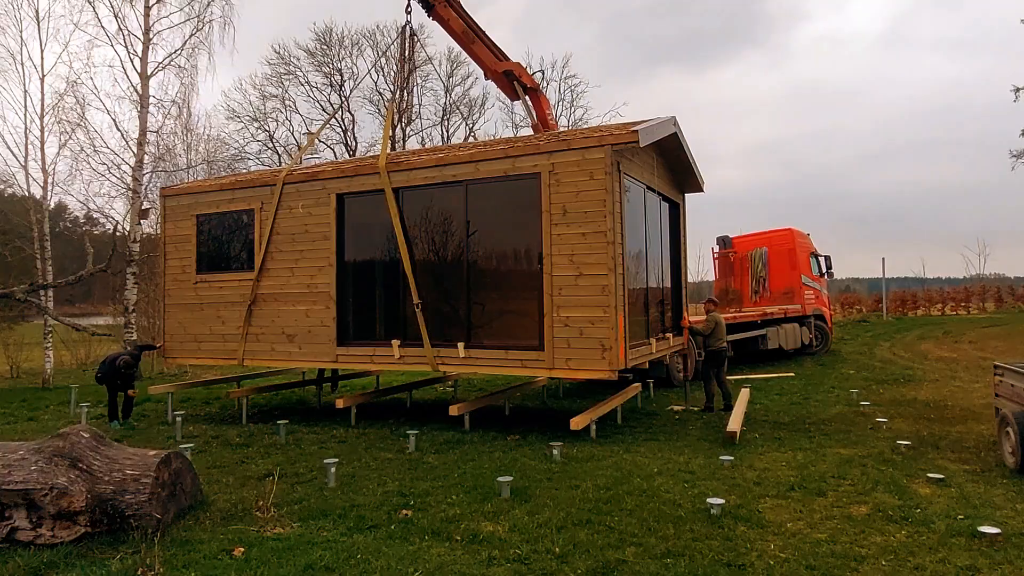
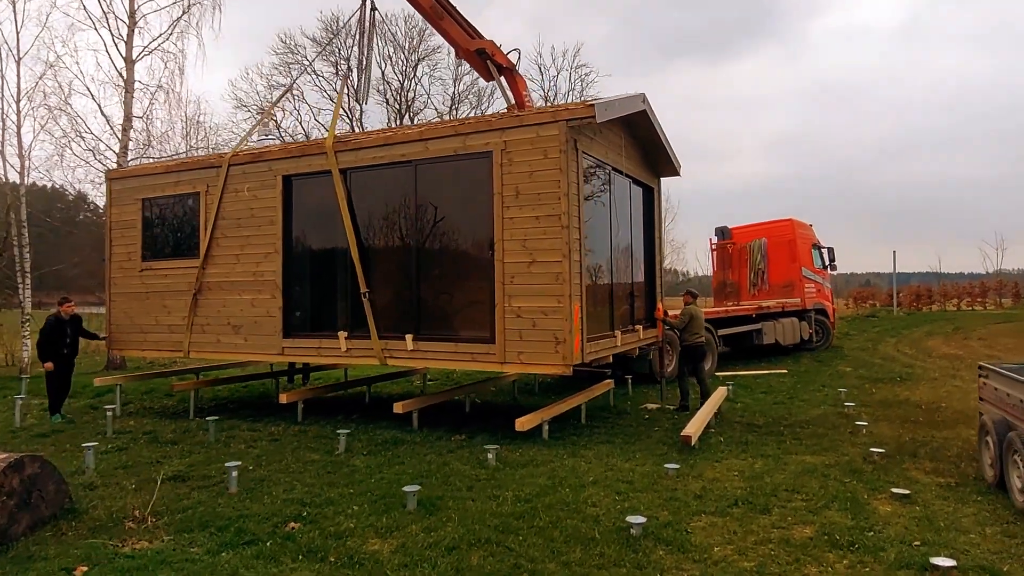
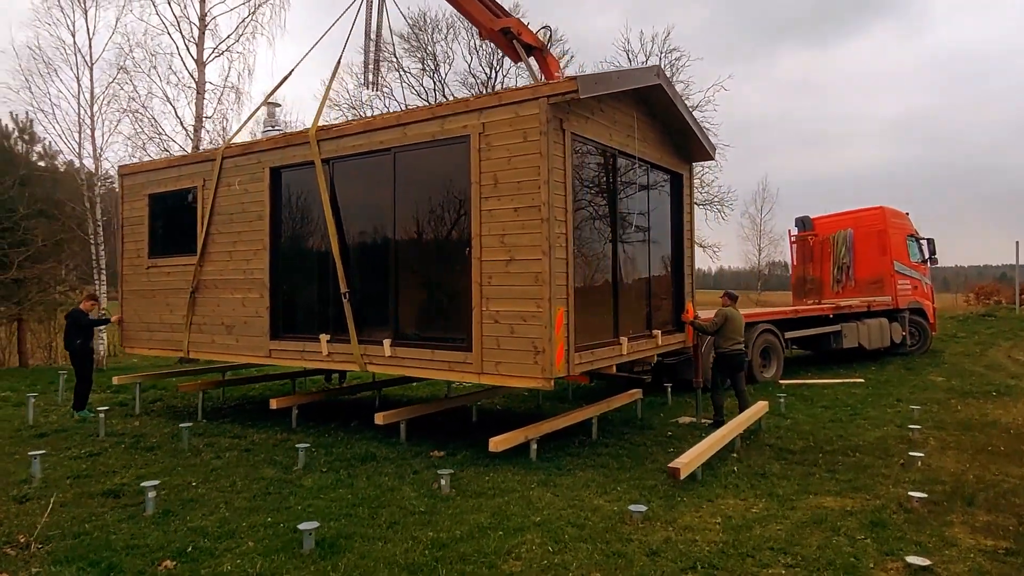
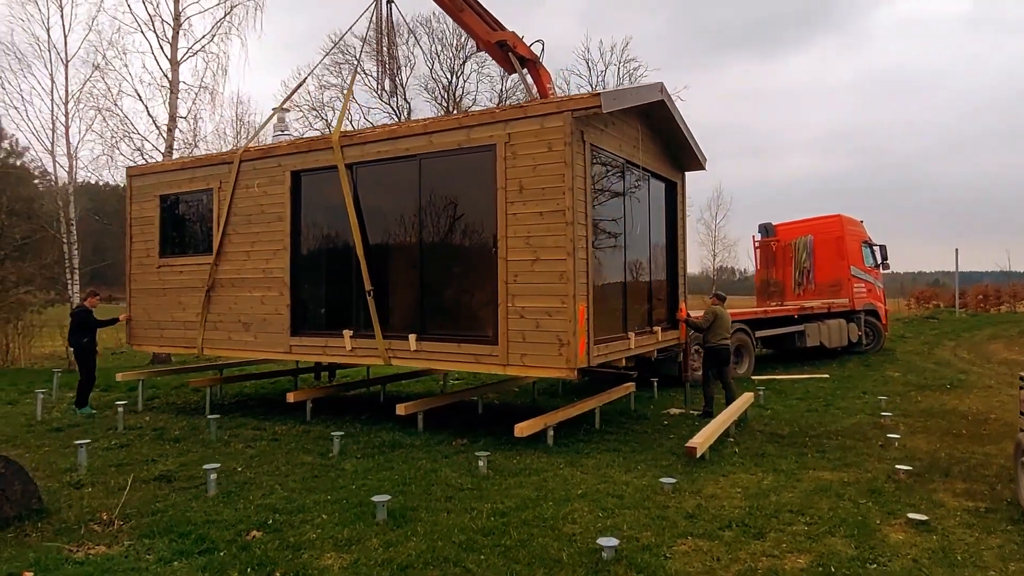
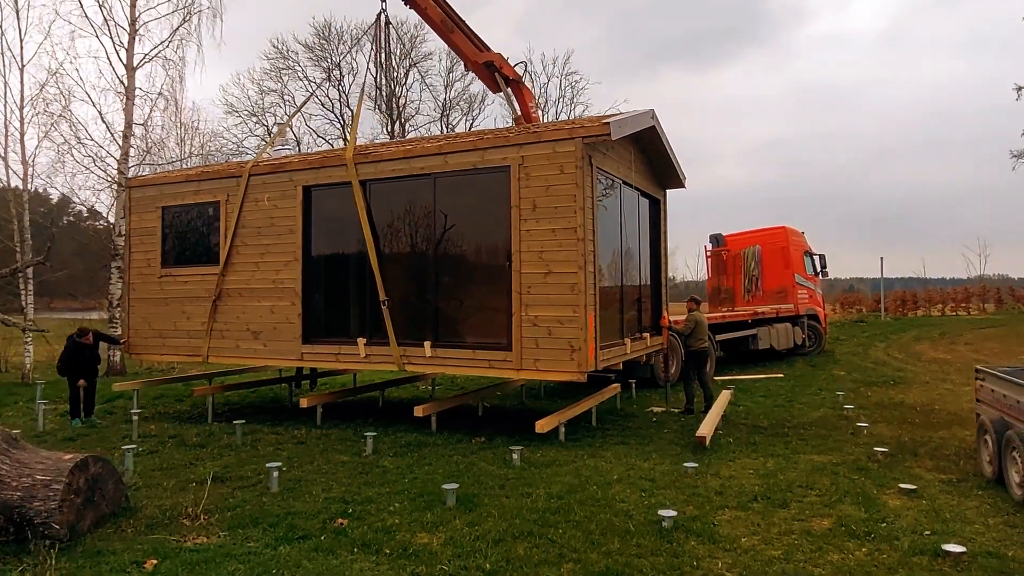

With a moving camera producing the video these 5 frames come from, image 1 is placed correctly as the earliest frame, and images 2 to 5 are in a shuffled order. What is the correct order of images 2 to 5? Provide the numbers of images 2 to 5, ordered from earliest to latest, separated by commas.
5, 2, 4, 3
